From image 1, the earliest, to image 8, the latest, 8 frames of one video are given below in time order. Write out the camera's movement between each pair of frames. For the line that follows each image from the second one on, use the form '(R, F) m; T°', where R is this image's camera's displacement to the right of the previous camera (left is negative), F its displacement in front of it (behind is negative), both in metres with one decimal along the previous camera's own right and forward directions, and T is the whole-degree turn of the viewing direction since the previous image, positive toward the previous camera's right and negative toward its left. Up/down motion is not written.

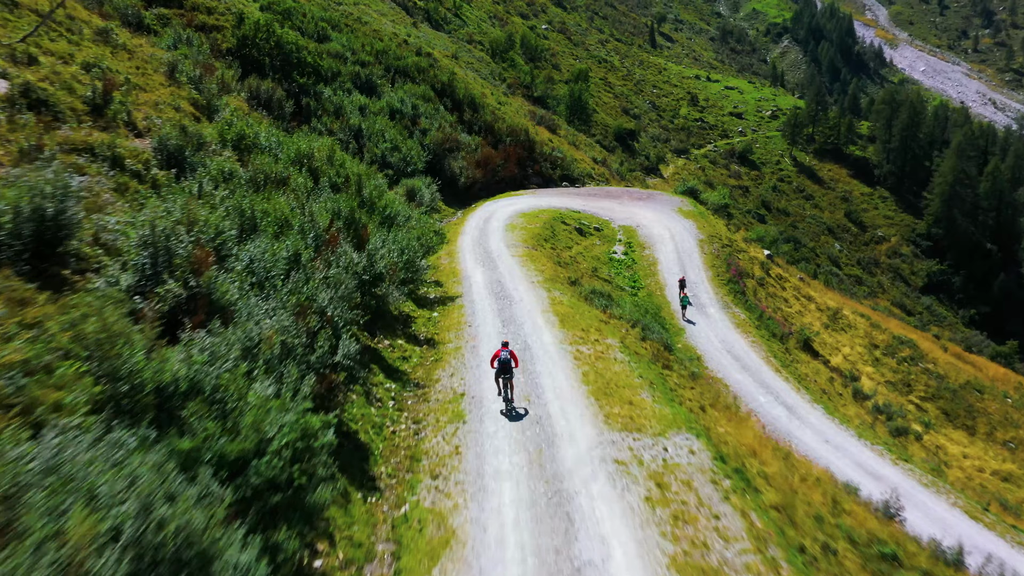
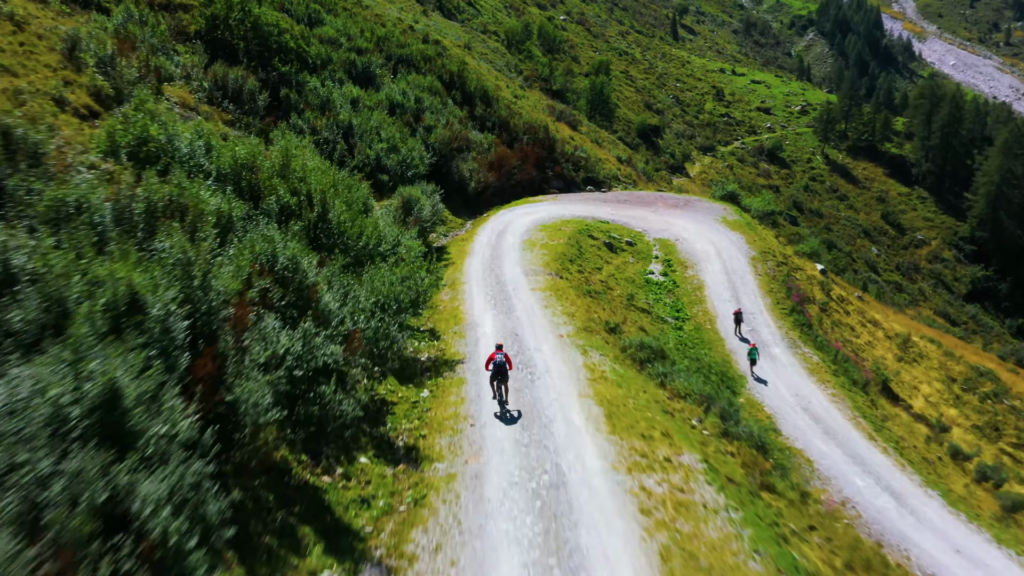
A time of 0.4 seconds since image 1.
(-0.1, +6.8) m; -1°
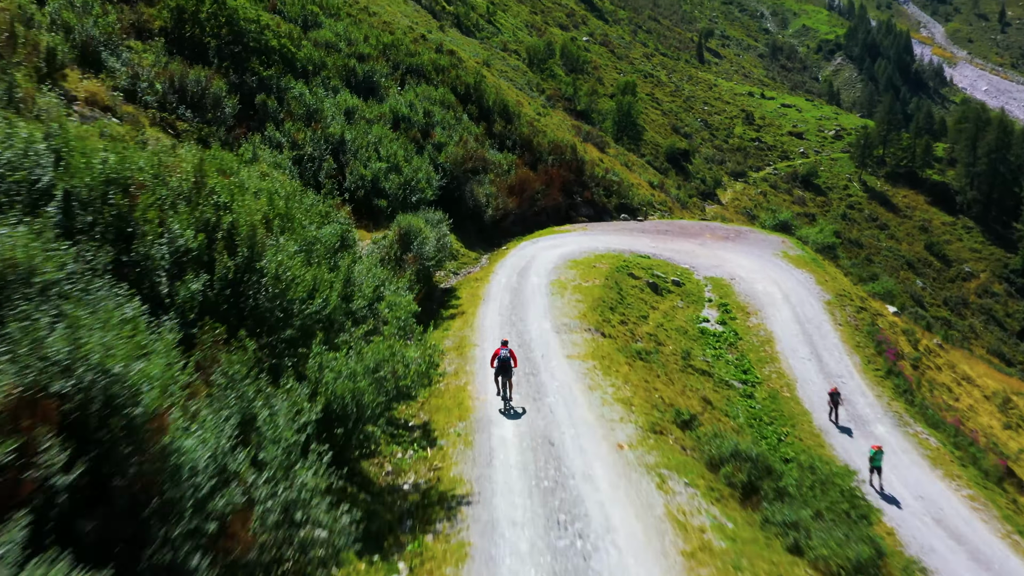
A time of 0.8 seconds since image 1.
(-0.2, +6.6) m; -1°
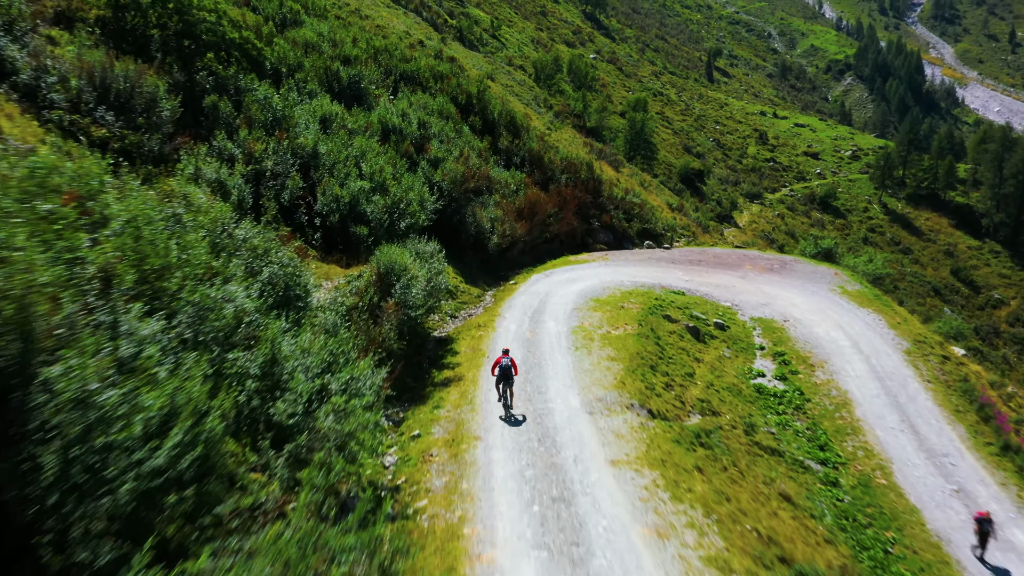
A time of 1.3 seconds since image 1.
(-0.2, +5.7) m; 0°
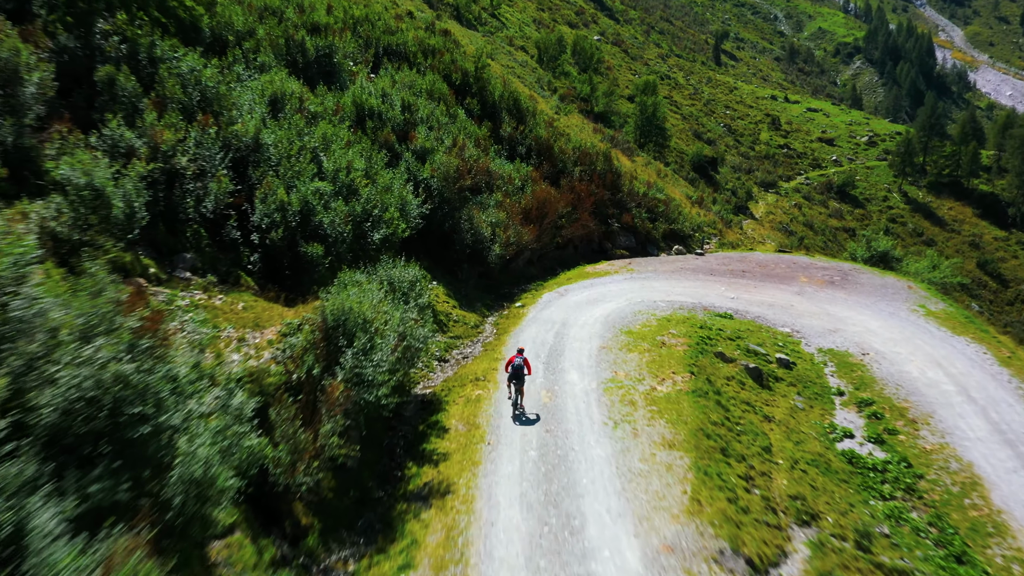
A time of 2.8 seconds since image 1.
(-0.2, +6.1) m; 0°
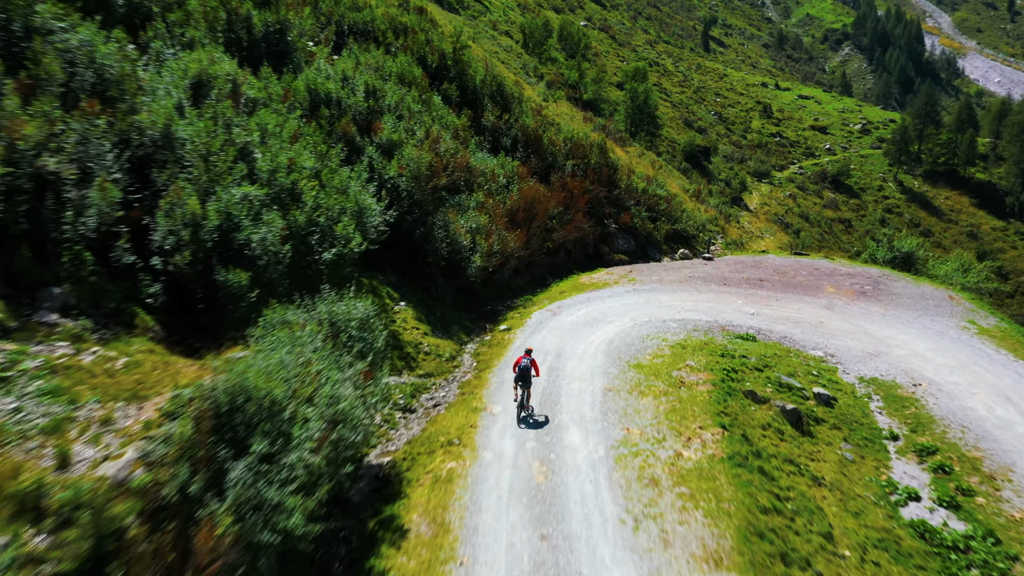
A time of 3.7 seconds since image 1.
(+0.1, +3.9) m; +1°
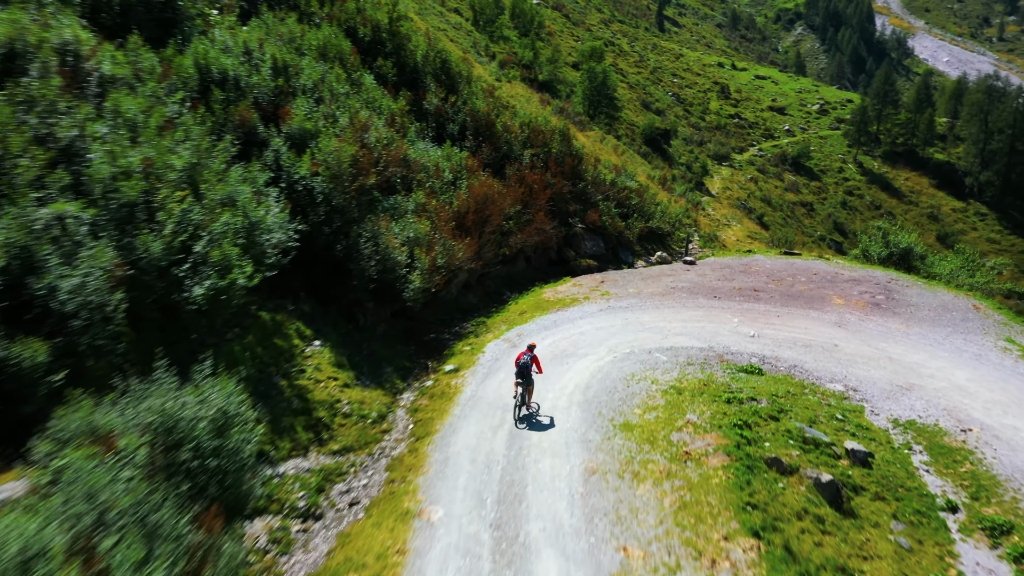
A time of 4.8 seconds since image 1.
(+0.2, +4.3) m; +3°
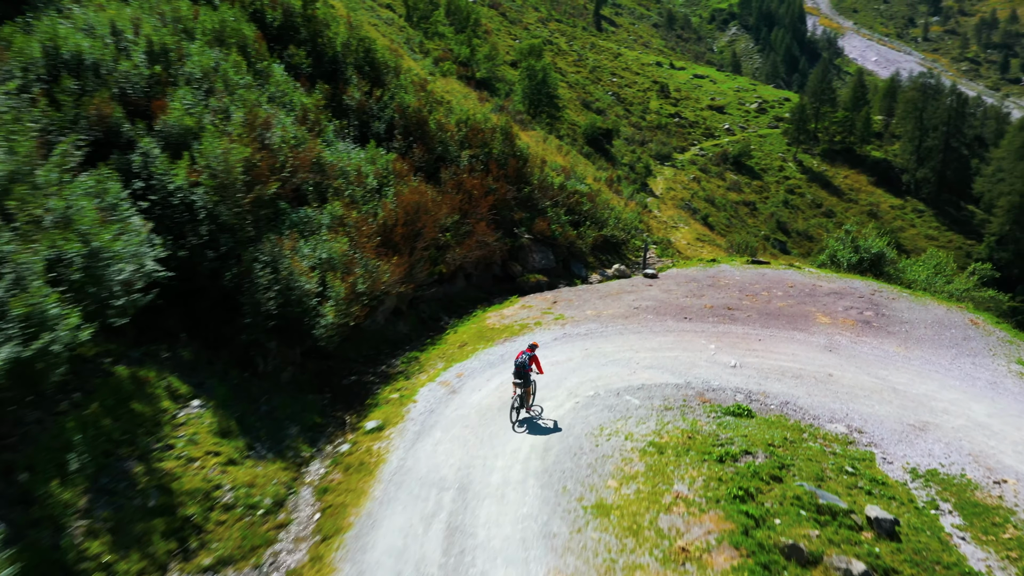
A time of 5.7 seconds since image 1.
(+0.1, +3.2) m; +4°
